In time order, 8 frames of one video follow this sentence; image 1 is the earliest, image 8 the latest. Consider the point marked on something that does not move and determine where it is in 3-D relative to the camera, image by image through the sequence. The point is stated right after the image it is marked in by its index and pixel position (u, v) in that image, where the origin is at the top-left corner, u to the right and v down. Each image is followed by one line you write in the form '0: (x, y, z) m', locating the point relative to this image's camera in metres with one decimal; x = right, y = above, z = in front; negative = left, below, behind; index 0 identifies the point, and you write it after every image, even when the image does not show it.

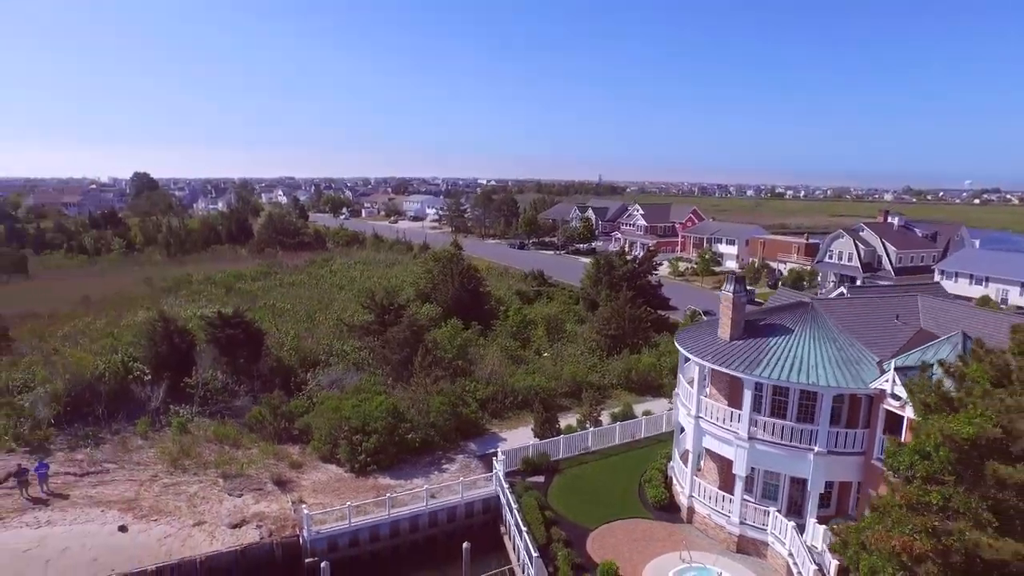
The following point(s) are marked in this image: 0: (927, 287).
0: (+11.9, -0.1, +19.1) m
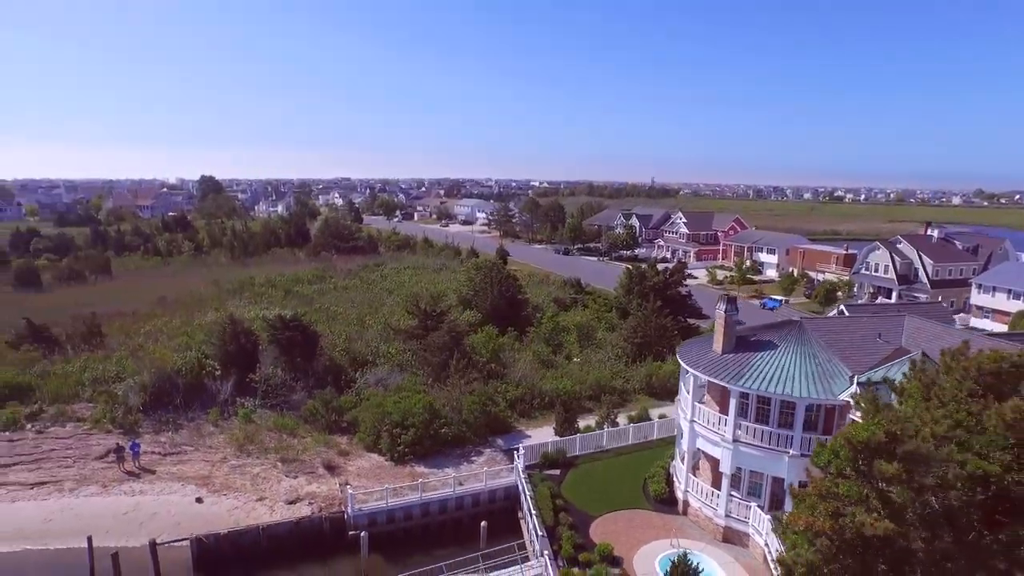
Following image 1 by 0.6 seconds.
0: (+12.6, -0.7, +20.5) m
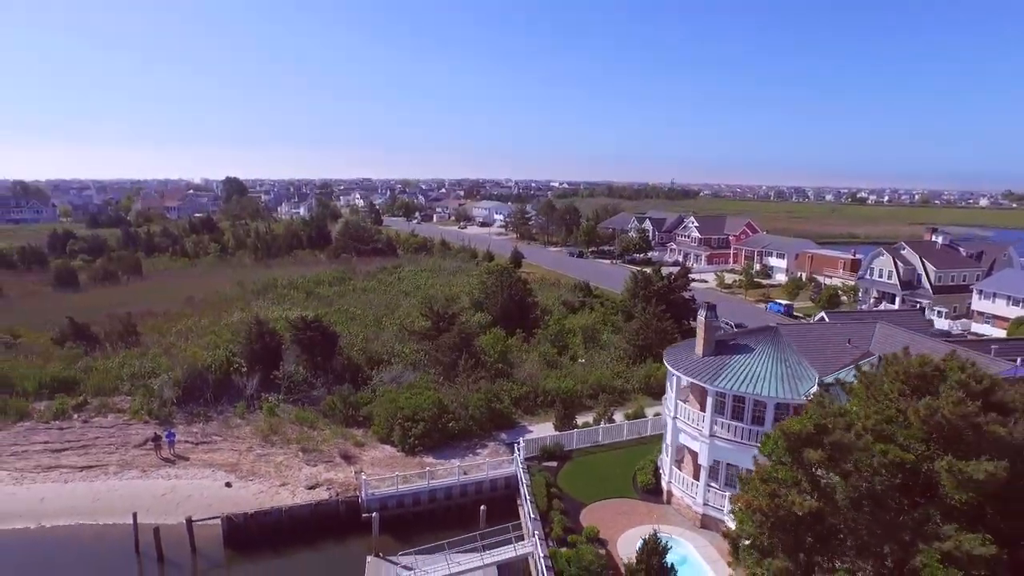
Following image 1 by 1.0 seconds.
0: (+12.6, -0.9, +21.9) m
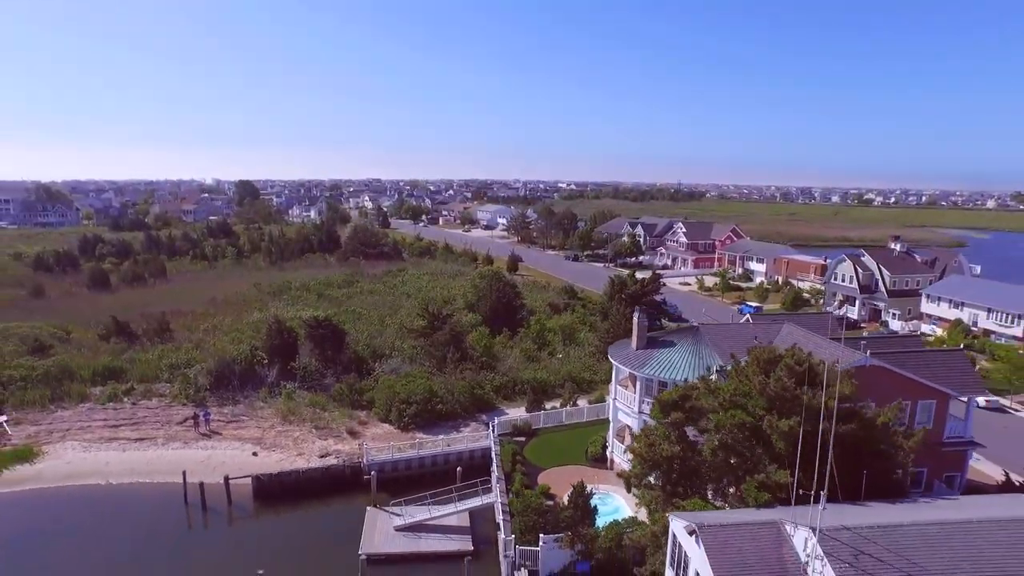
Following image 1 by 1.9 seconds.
0: (+11.6, -1.2, +26.5) m
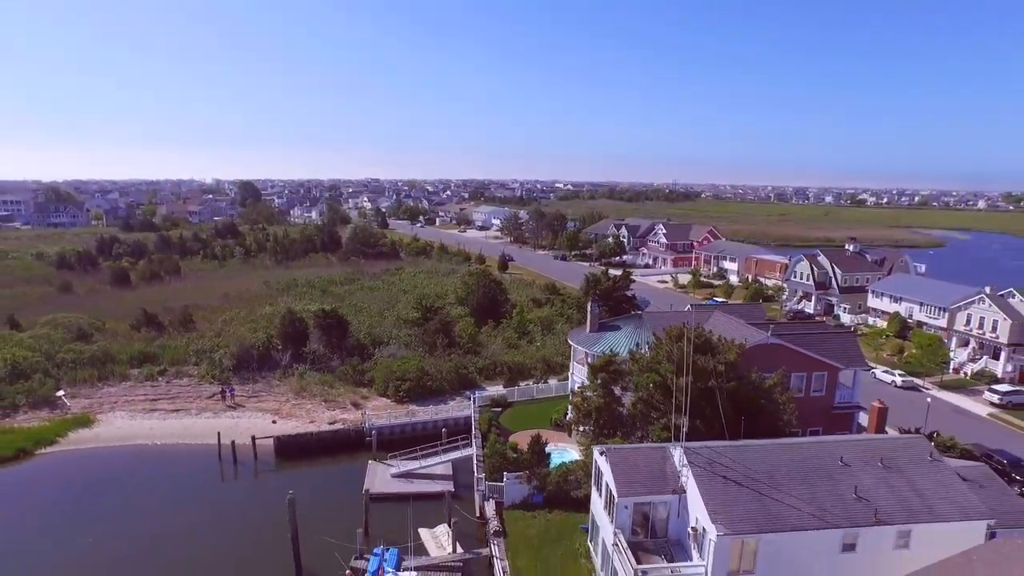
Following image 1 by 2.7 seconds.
0: (+10.6, -0.9, +31.8) m
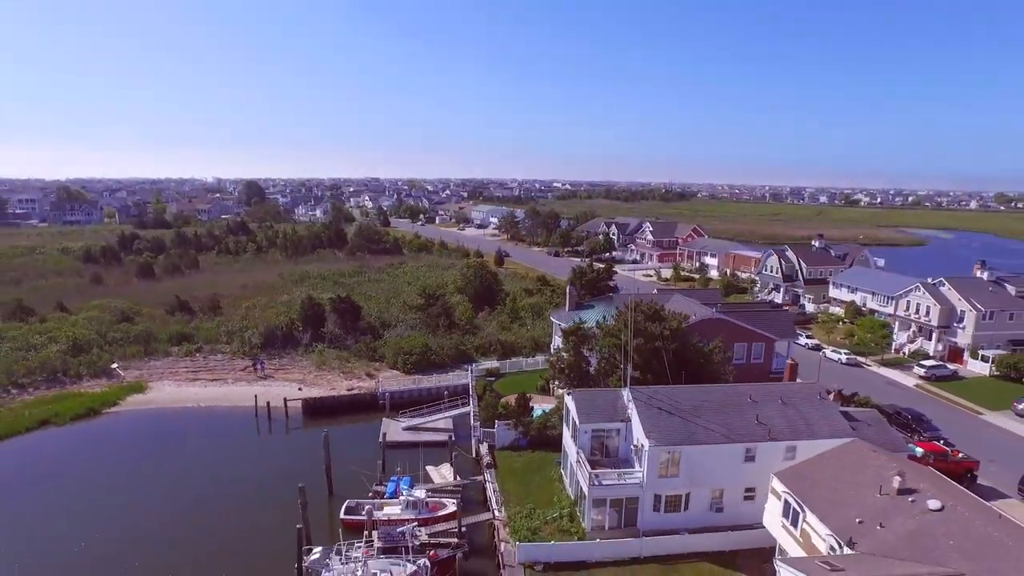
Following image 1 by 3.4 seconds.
0: (+10.1, -0.2, +37.2) m
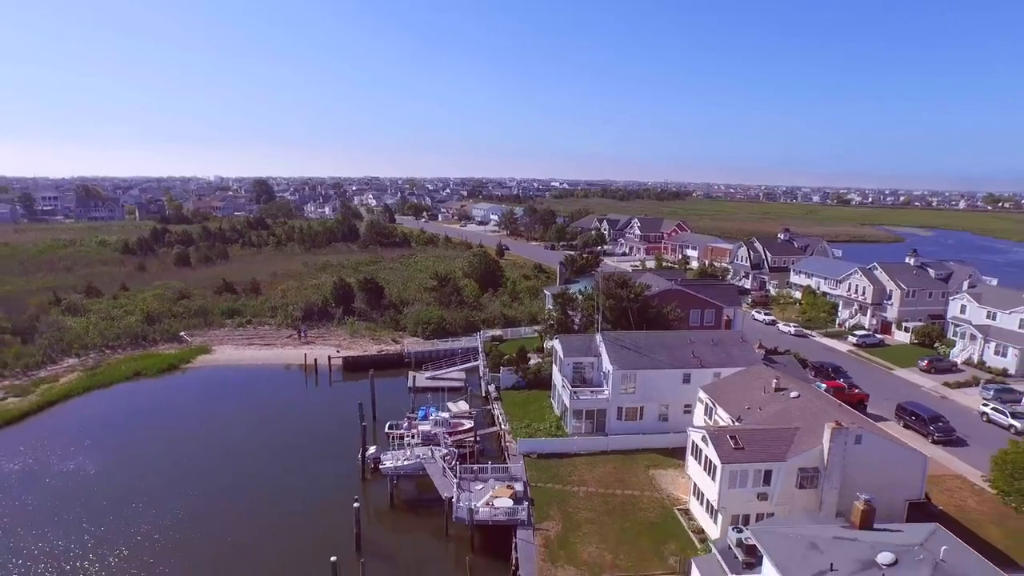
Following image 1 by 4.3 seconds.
0: (+10.2, +1.1, +45.3) m
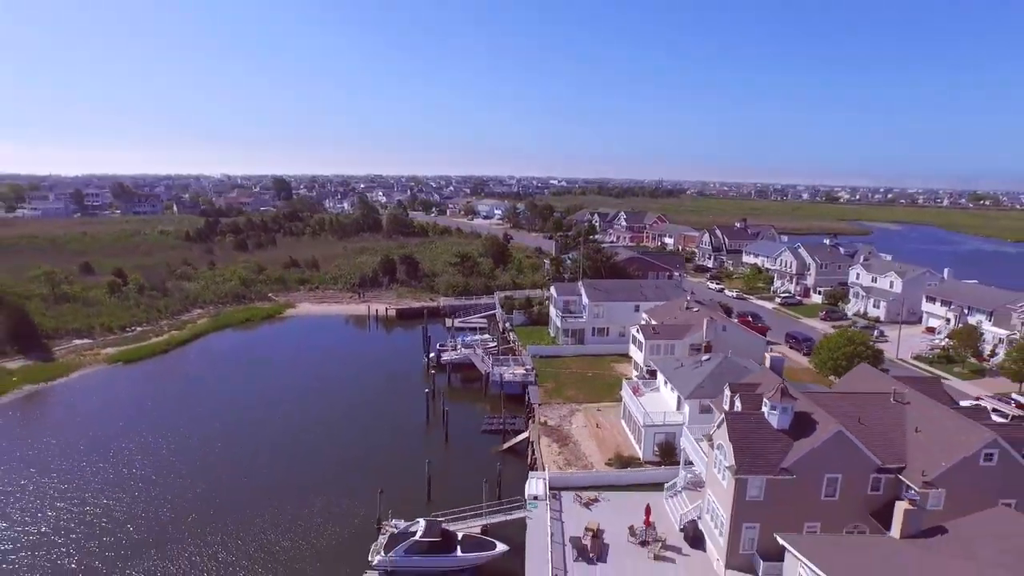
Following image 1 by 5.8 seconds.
0: (+10.9, +3.7, +60.6) m
